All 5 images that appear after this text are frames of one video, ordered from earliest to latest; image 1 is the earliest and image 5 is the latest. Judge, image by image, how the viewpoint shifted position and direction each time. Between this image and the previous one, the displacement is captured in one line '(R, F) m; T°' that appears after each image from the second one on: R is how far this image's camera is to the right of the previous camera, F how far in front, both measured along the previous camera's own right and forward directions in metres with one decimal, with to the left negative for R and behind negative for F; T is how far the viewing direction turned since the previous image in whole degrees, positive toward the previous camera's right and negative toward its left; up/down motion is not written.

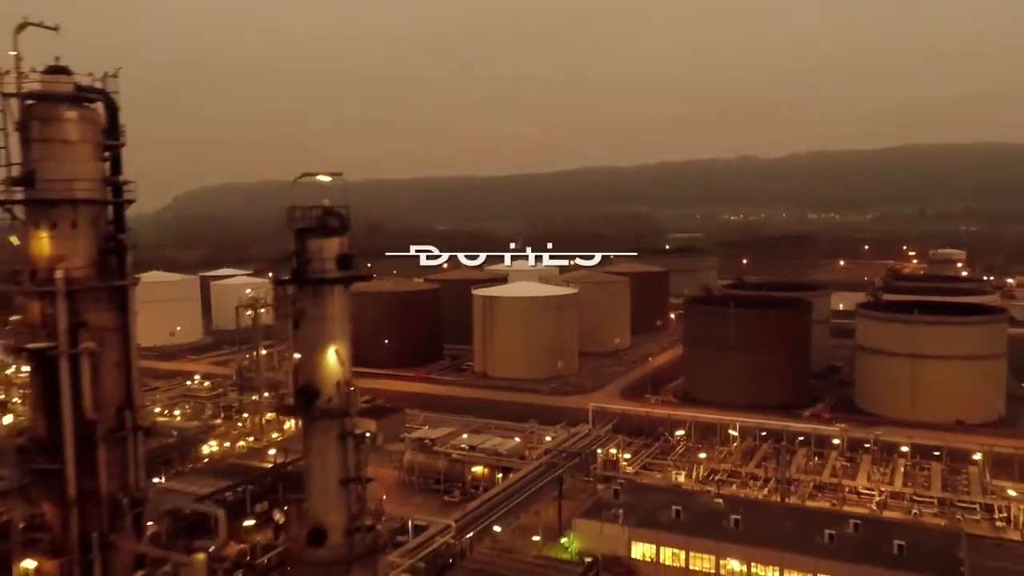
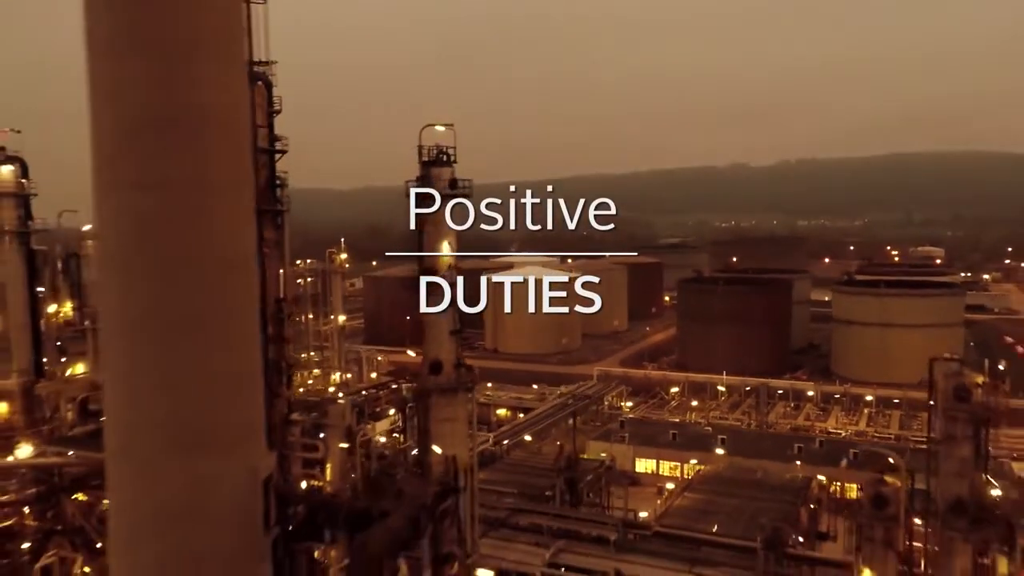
(-0.9, -3.3) m; +1°
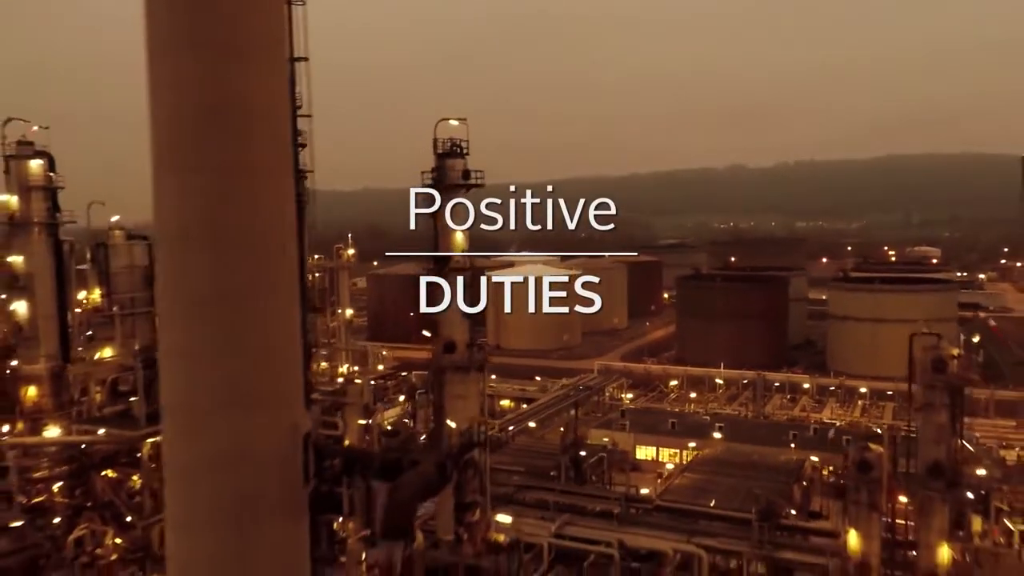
(-0.2, -0.6) m; 0°
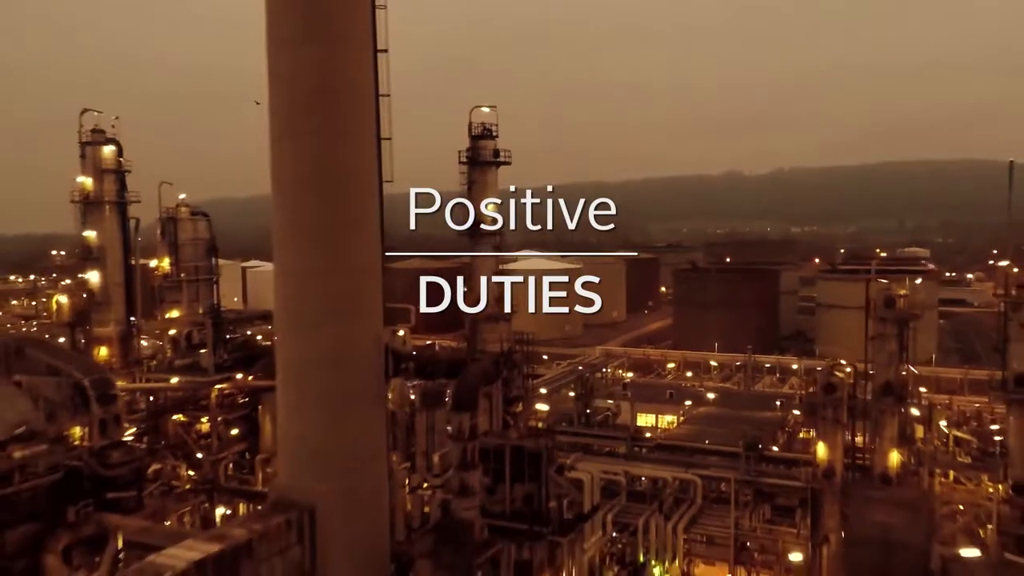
(-0.5, -1.8) m; 0°
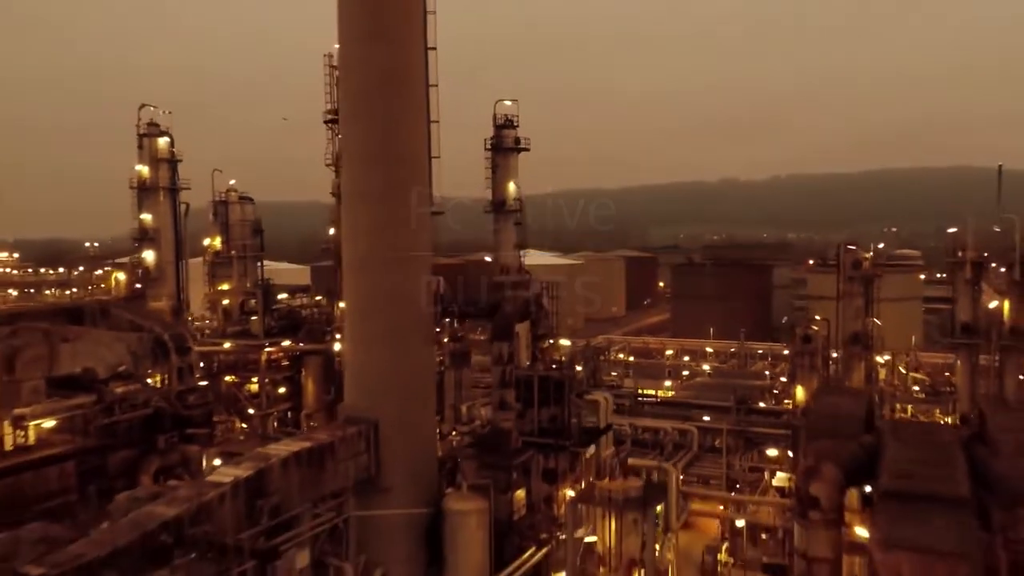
(-0.4, -1.7) m; 0°
